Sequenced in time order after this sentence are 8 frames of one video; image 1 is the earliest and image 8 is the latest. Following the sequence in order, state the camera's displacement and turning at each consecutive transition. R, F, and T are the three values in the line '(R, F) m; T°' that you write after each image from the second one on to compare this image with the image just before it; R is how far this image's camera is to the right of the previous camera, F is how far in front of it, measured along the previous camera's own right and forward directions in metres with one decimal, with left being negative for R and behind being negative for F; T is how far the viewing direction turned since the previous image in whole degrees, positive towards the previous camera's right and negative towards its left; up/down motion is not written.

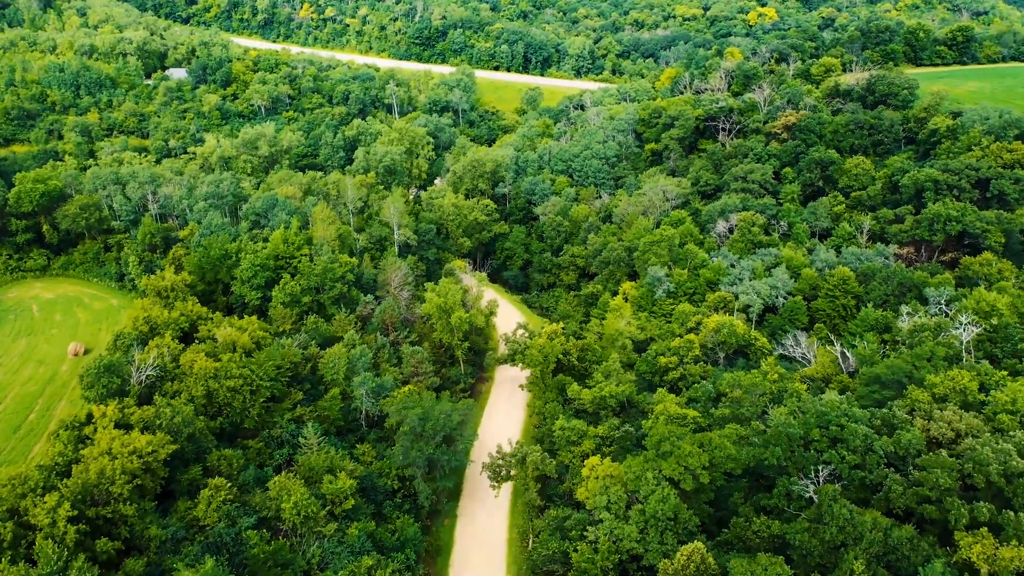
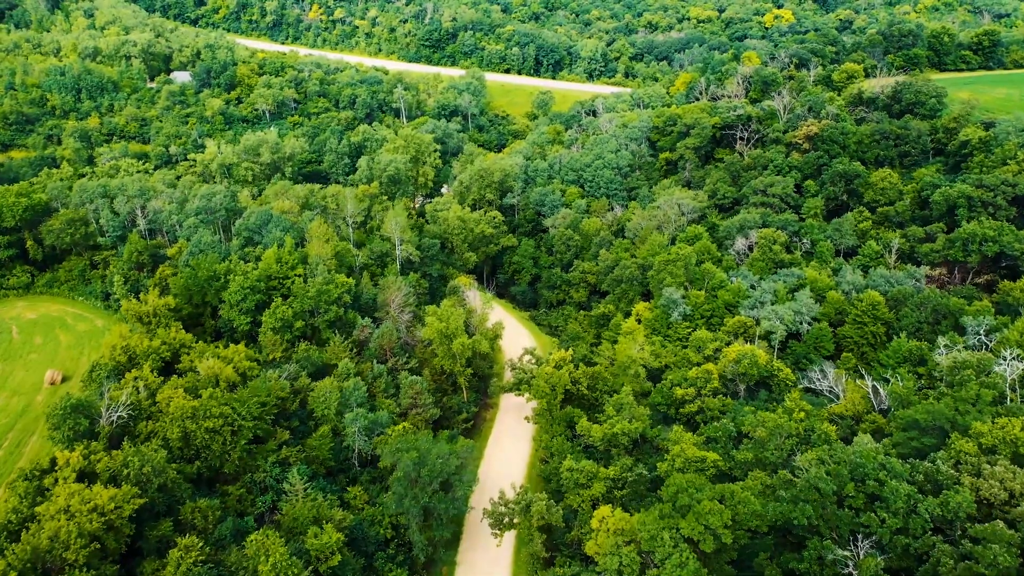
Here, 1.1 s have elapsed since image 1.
(+0.3, +3.9) m; -1°
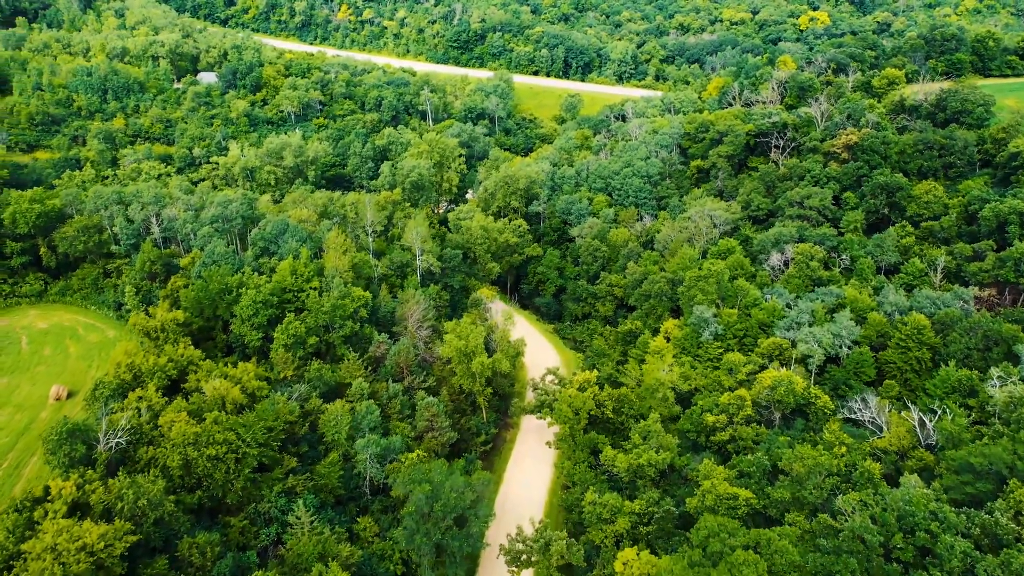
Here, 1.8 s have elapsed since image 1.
(+0.1, +2.8) m; -2°
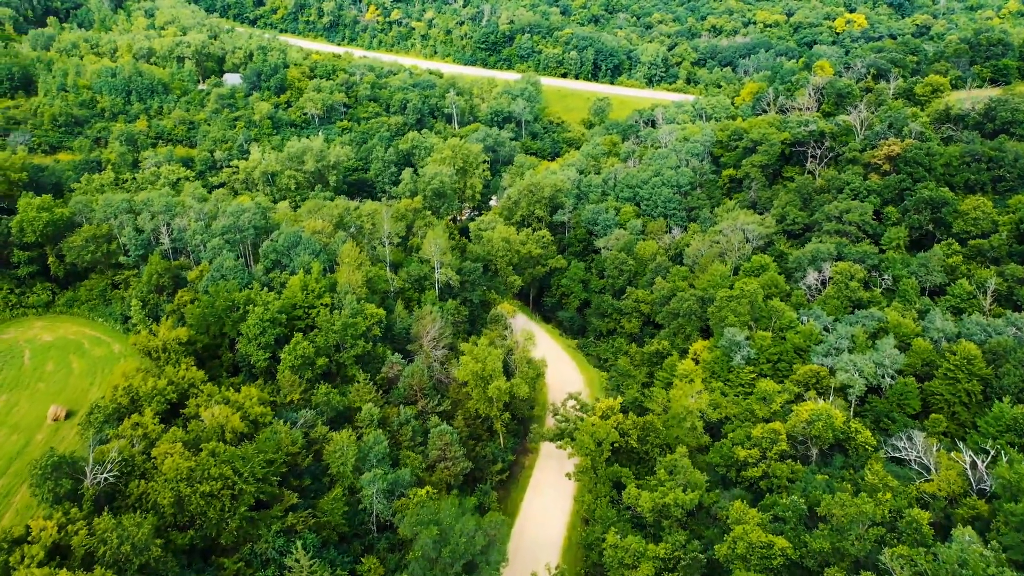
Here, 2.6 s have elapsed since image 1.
(+0.3, +3.1) m; -2°
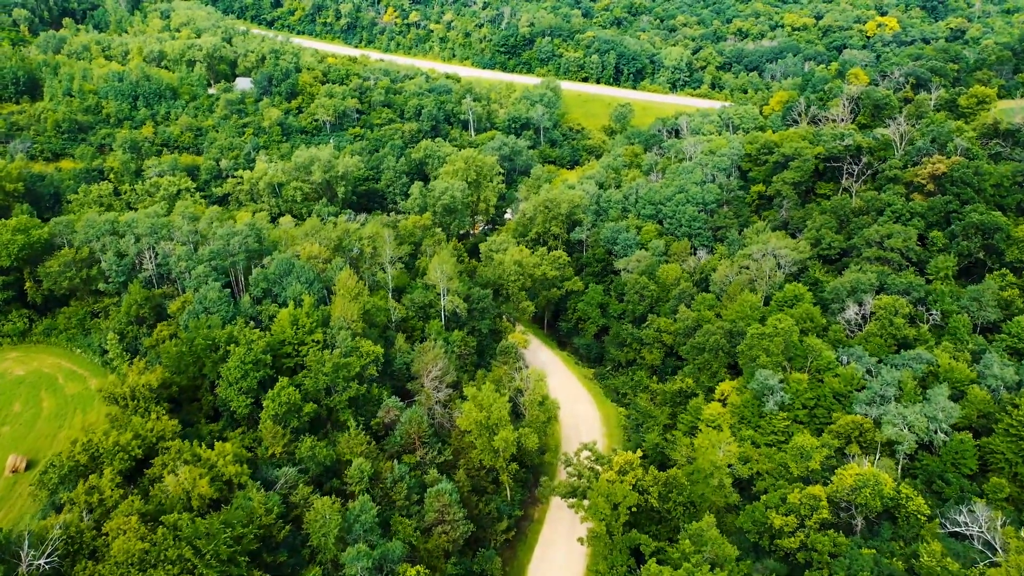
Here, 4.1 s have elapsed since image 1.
(+0.6, +5.3) m; -2°
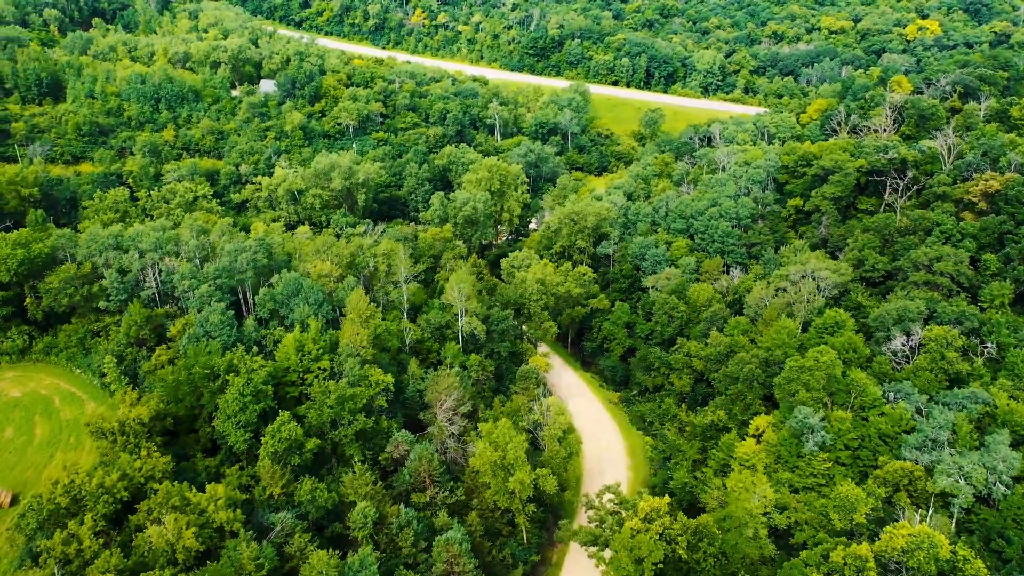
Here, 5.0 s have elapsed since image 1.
(+0.3, +3.6) m; -2°
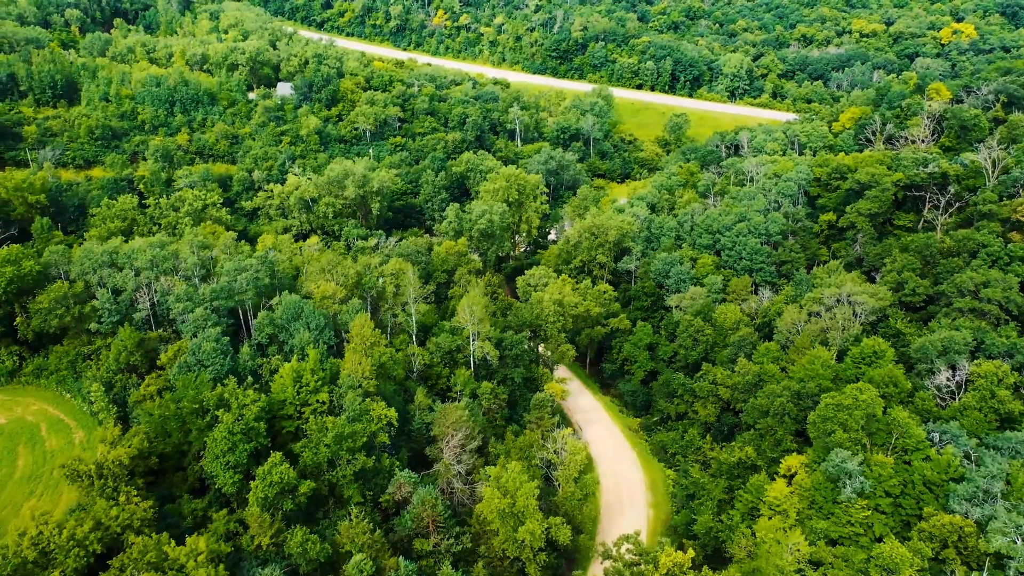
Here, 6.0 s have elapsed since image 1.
(+0.4, +3.6) m; -2°
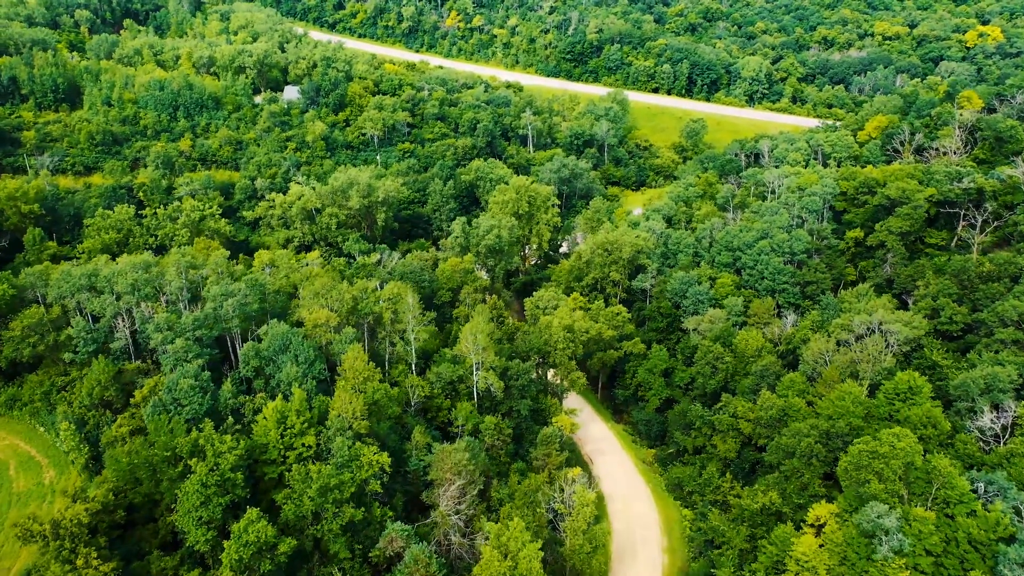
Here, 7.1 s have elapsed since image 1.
(+0.4, +4.0) m; -1°
